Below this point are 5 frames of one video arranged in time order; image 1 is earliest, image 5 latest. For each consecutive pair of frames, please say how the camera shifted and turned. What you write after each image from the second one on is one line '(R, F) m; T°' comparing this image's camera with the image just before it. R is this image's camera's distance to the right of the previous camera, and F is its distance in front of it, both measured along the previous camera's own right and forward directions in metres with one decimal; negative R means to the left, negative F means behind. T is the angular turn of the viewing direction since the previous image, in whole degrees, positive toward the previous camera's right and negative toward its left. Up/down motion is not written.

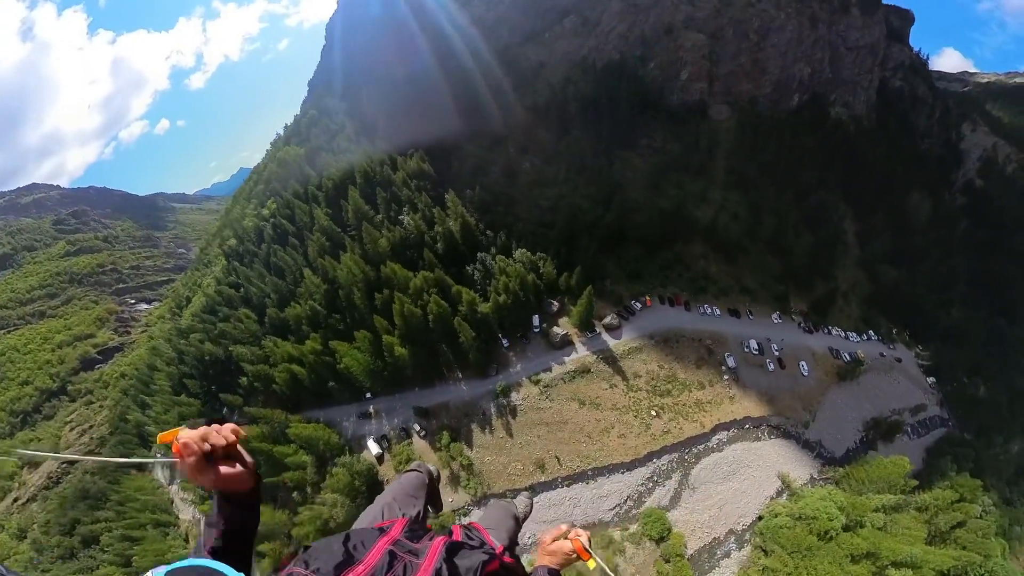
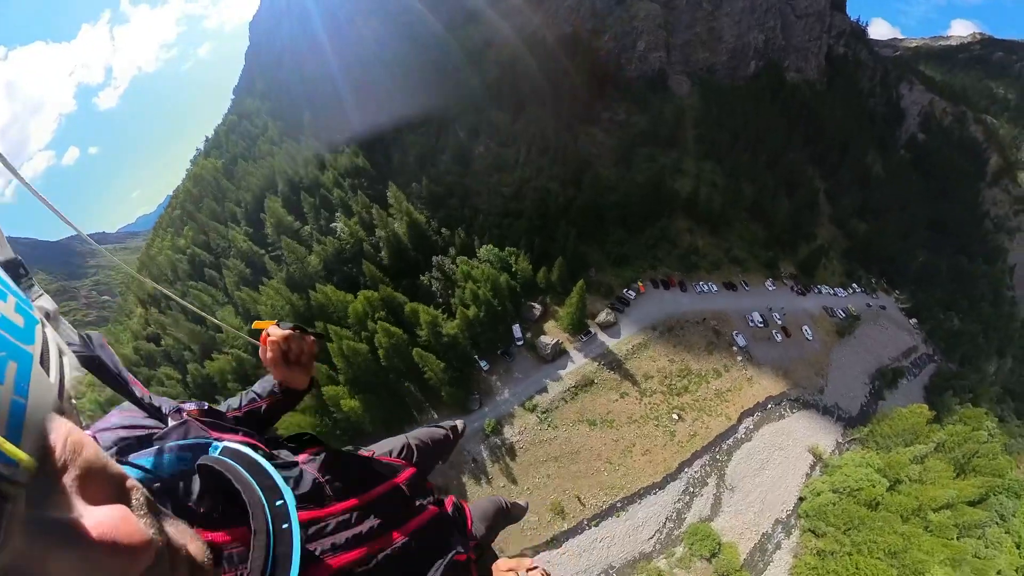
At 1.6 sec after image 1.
(+0.8, +5.1) m; +3°
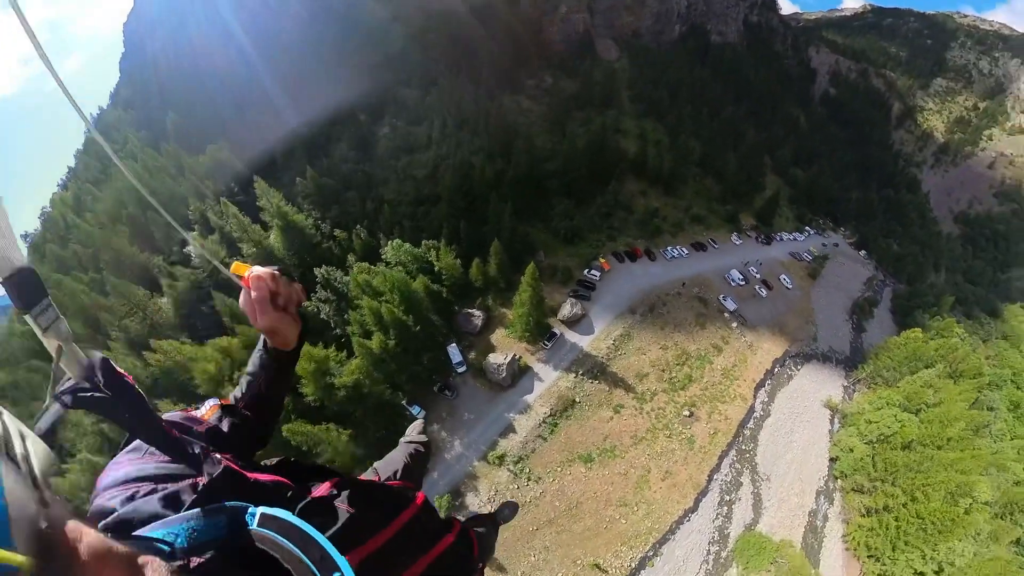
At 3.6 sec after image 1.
(+2.1, +6.2) m; +4°
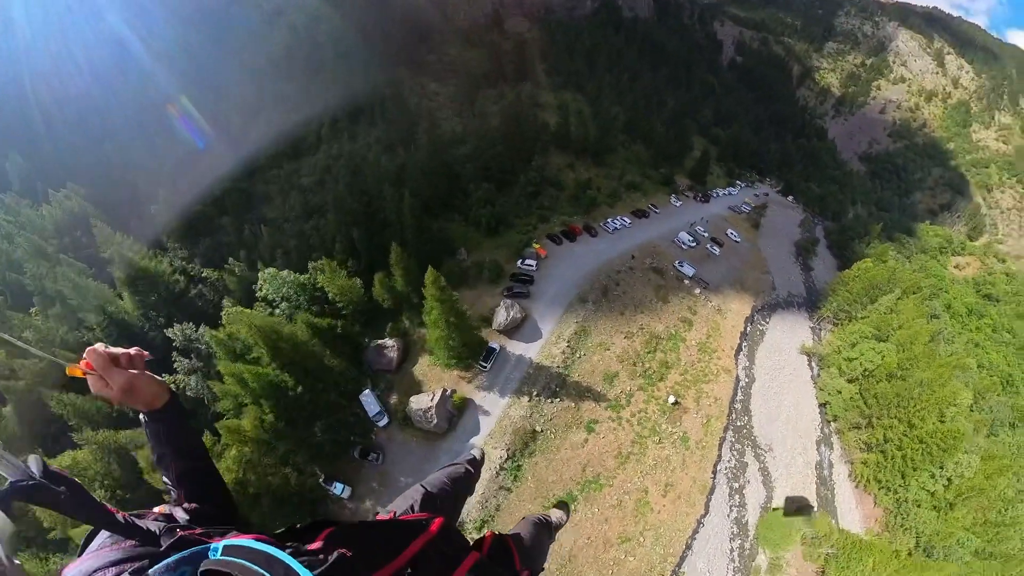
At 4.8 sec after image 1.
(+1.7, +3.6) m; +5°
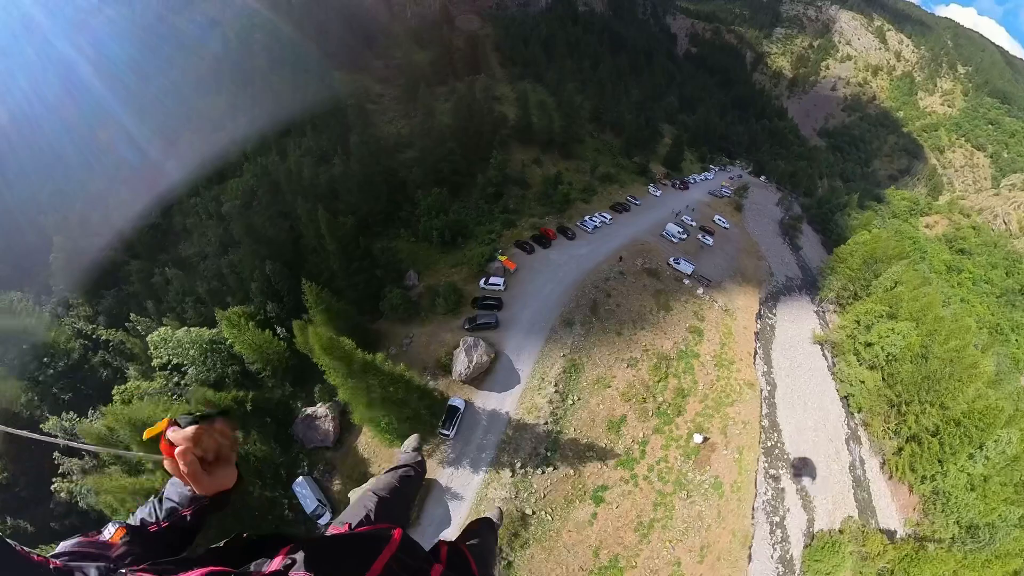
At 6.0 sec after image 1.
(+0.8, +2.8) m; +1°
